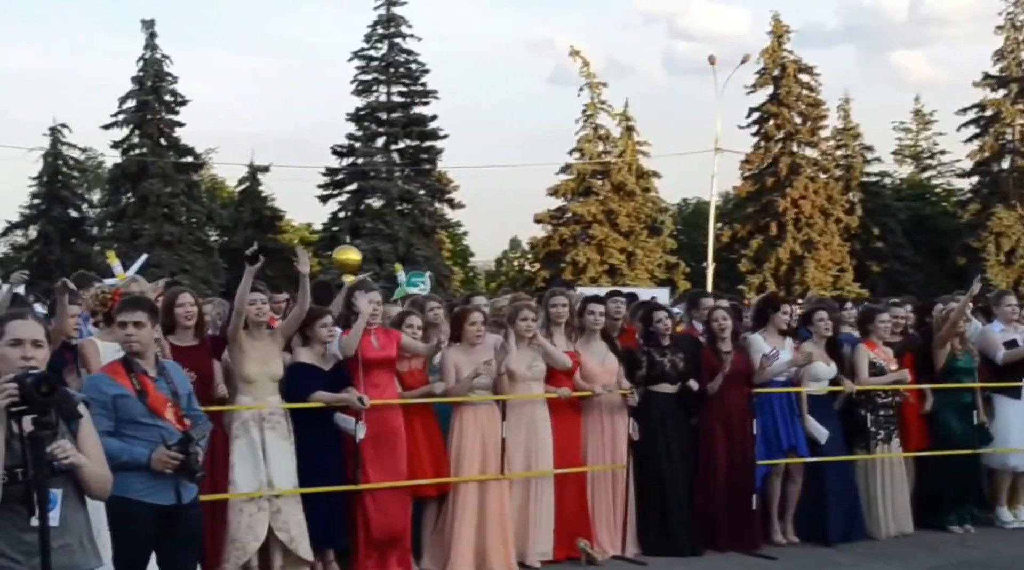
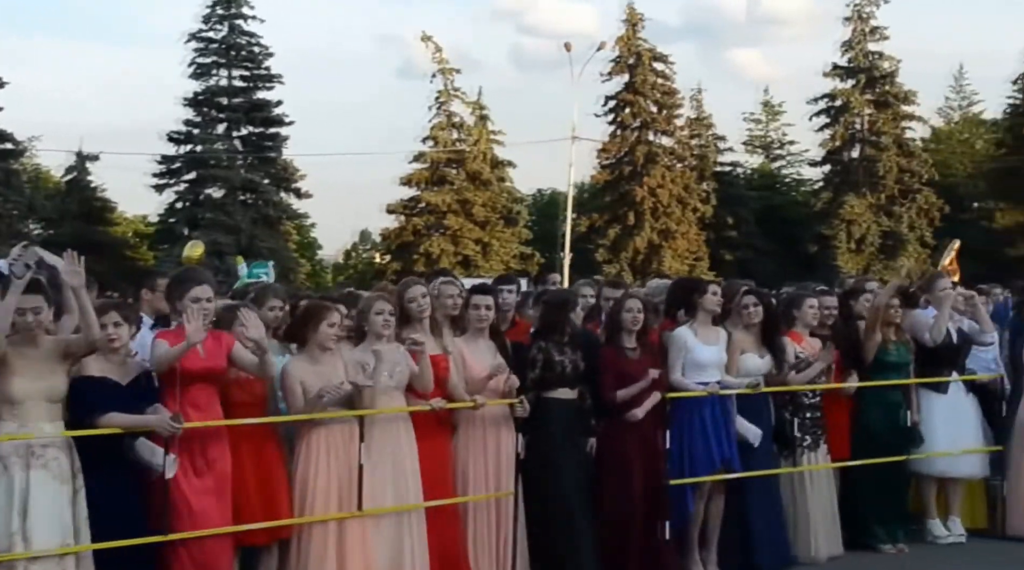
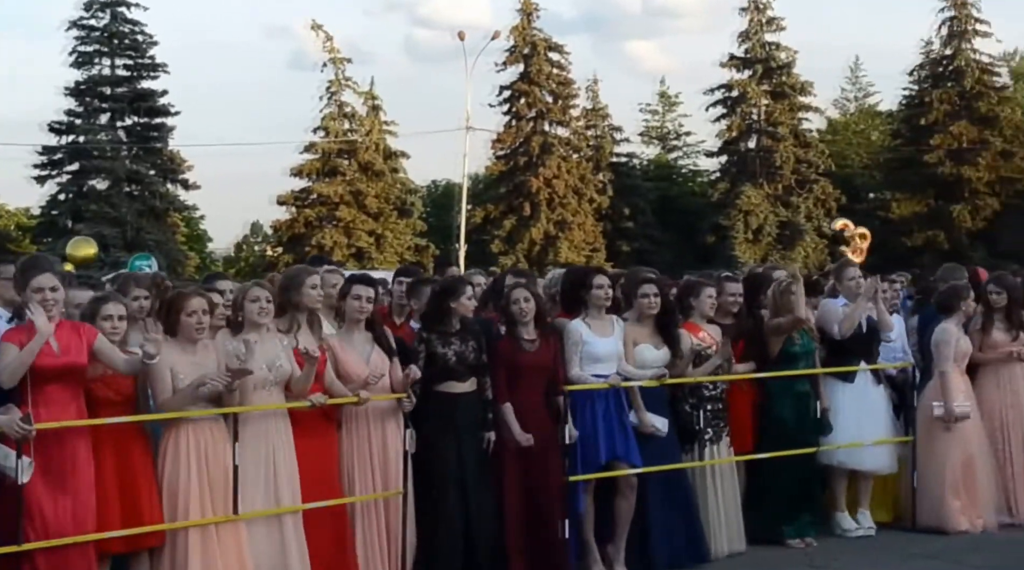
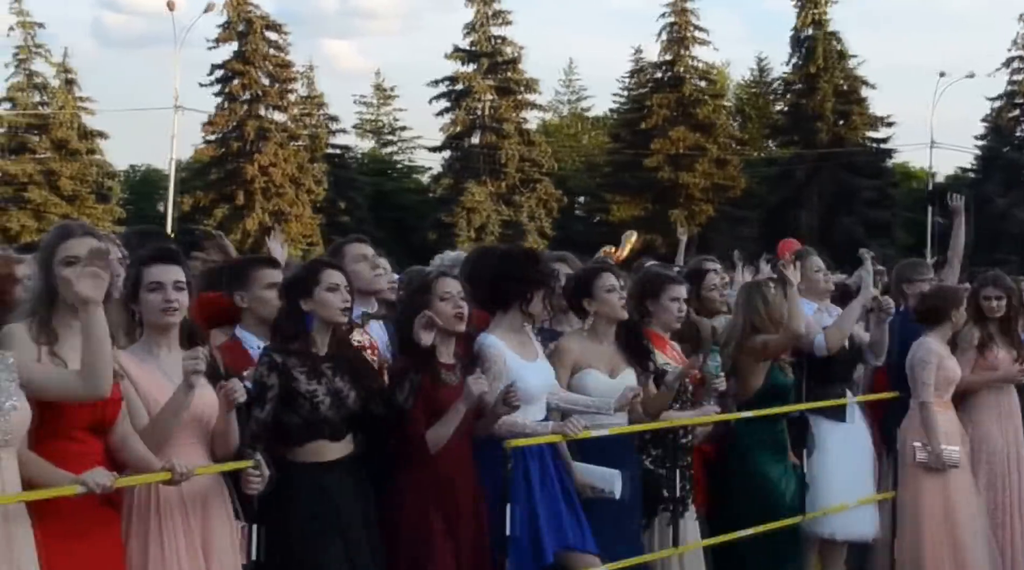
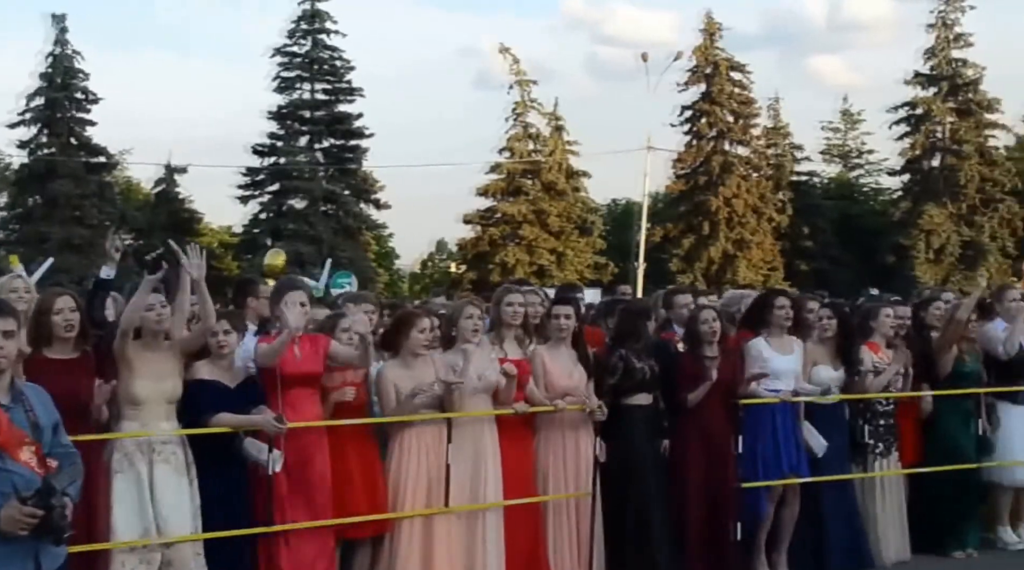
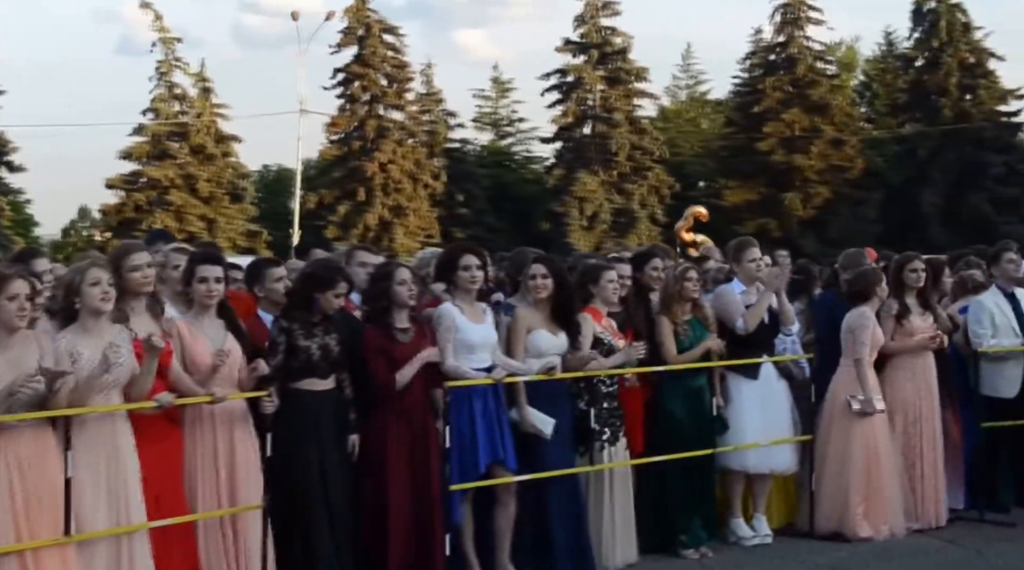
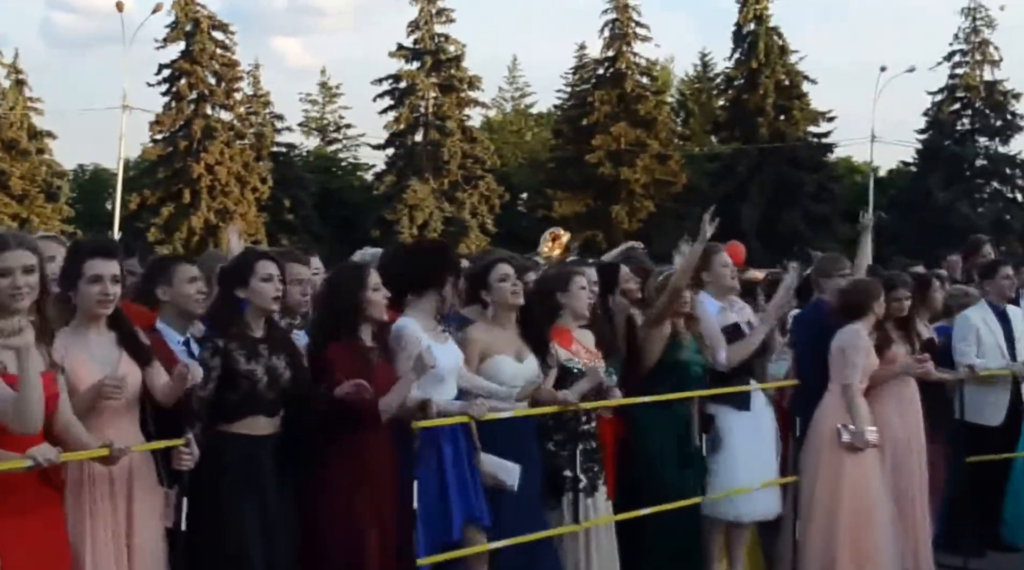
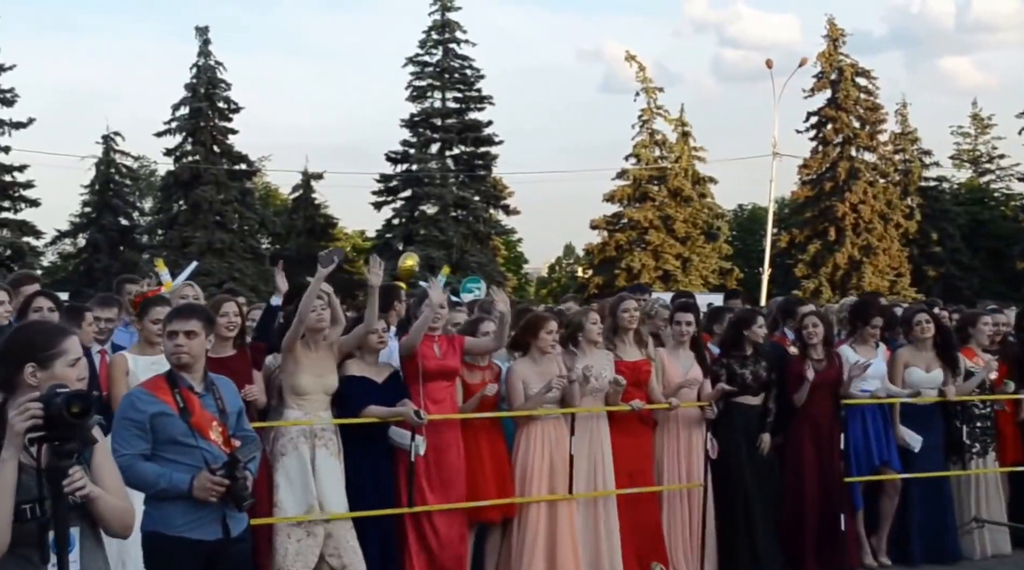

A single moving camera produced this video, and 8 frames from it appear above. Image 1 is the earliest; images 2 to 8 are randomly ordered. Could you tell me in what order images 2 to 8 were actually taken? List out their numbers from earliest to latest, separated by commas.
8, 5, 2, 3, 6, 7, 4
